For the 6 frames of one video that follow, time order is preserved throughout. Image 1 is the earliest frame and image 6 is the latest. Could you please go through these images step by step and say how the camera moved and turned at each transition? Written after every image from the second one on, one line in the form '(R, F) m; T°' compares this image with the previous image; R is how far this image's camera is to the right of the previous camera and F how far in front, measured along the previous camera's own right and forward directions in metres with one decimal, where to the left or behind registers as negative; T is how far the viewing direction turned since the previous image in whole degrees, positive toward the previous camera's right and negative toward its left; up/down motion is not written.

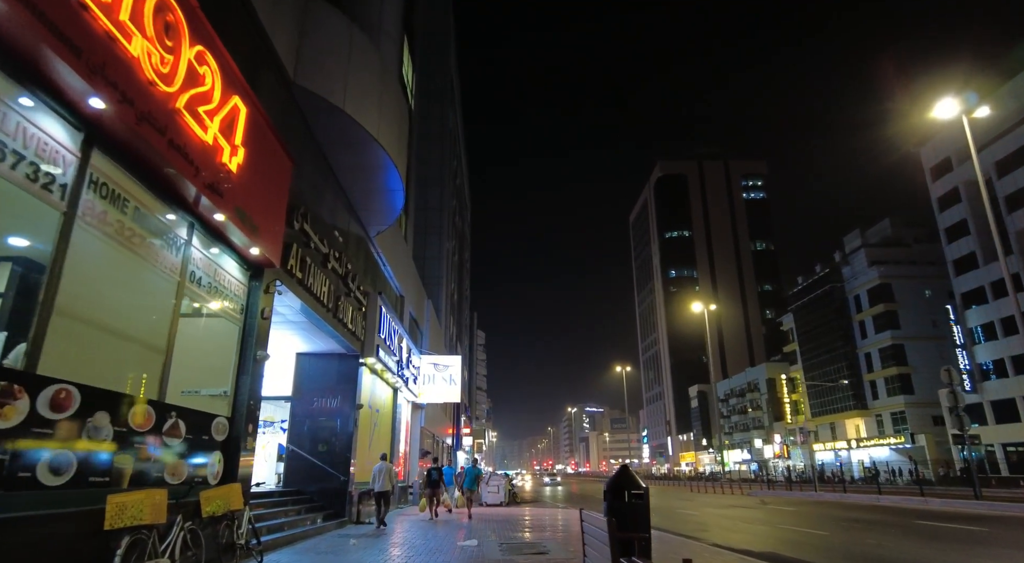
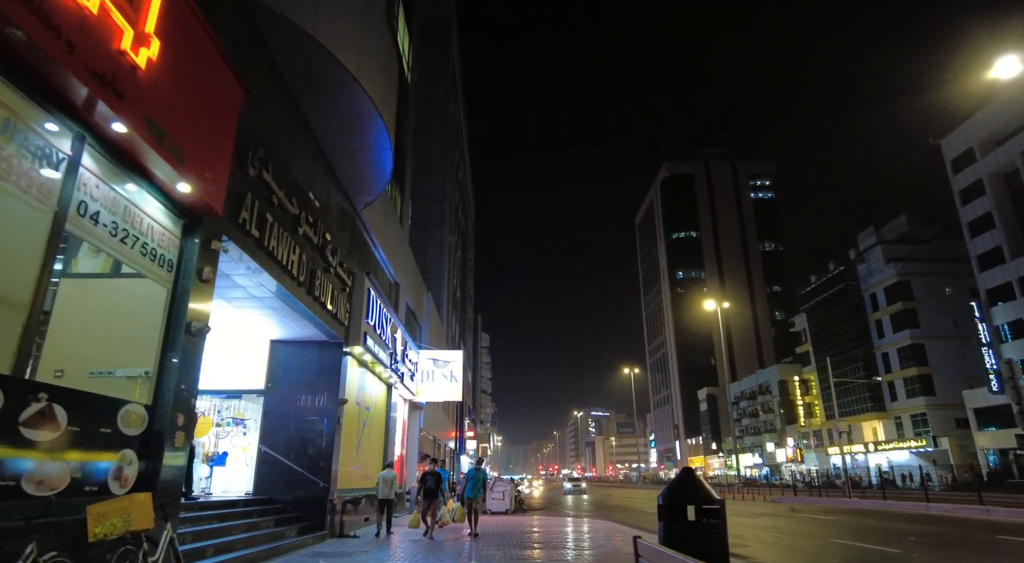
(0.0, +2.0) m; 0°
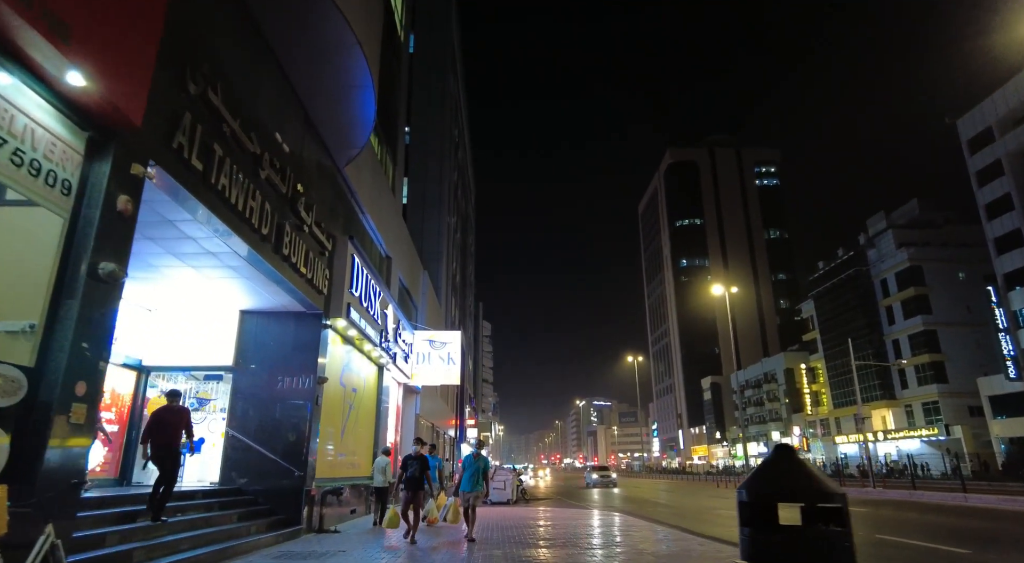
(0.0, +1.6) m; 0°
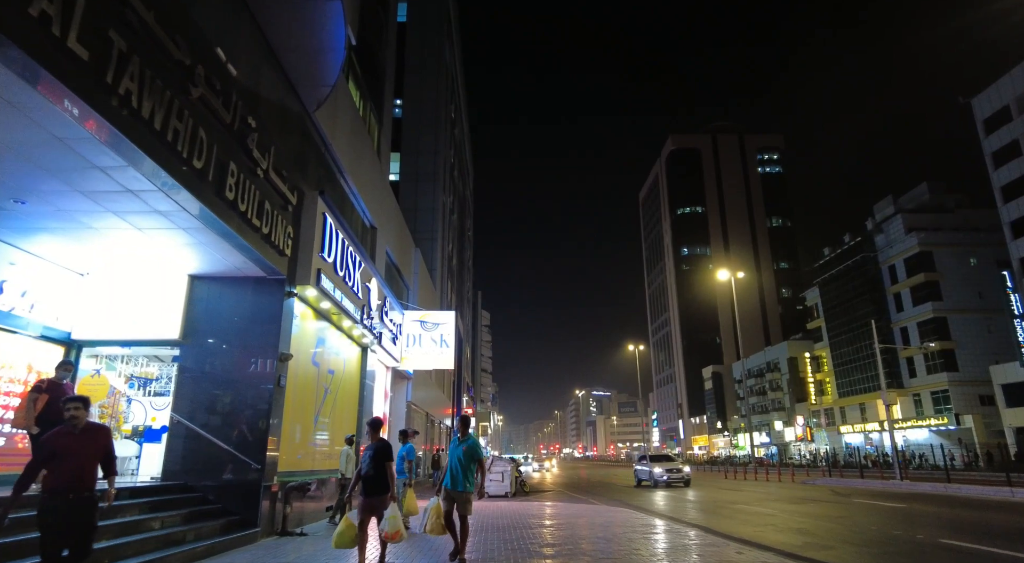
(0.0, +1.8) m; 0°
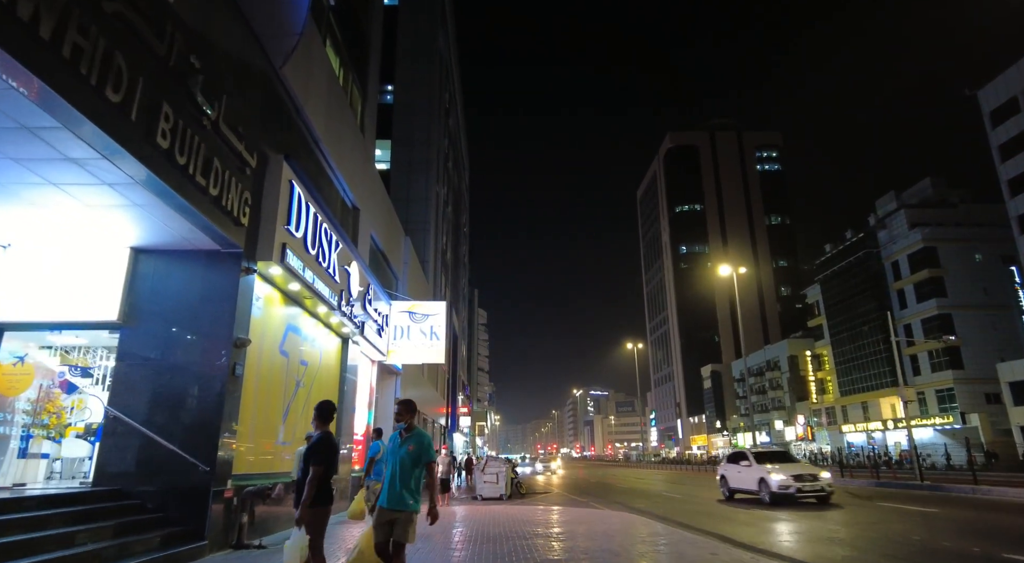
(+0.1, +1.3) m; 0°
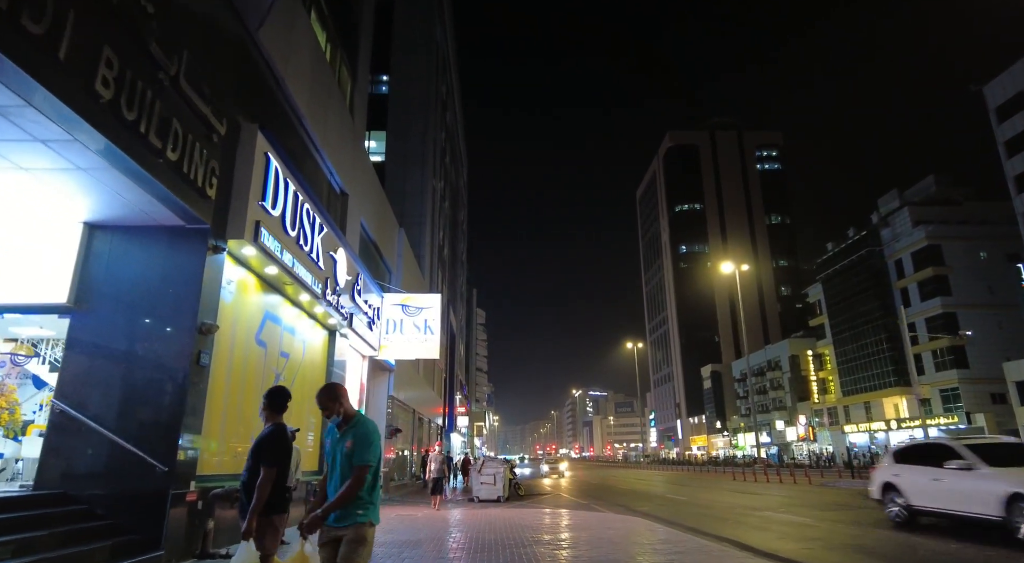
(0.0, +0.9) m; 0°
